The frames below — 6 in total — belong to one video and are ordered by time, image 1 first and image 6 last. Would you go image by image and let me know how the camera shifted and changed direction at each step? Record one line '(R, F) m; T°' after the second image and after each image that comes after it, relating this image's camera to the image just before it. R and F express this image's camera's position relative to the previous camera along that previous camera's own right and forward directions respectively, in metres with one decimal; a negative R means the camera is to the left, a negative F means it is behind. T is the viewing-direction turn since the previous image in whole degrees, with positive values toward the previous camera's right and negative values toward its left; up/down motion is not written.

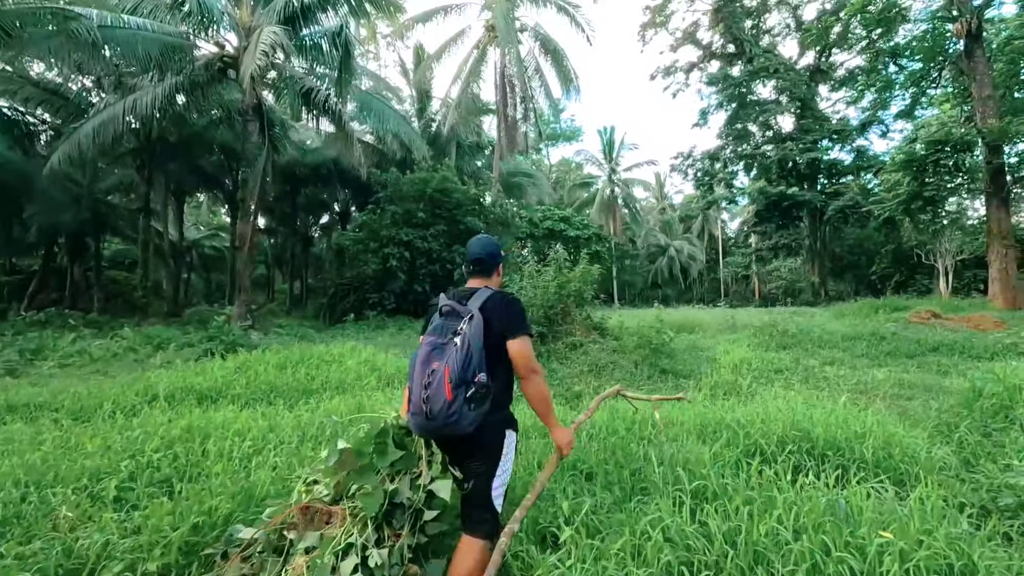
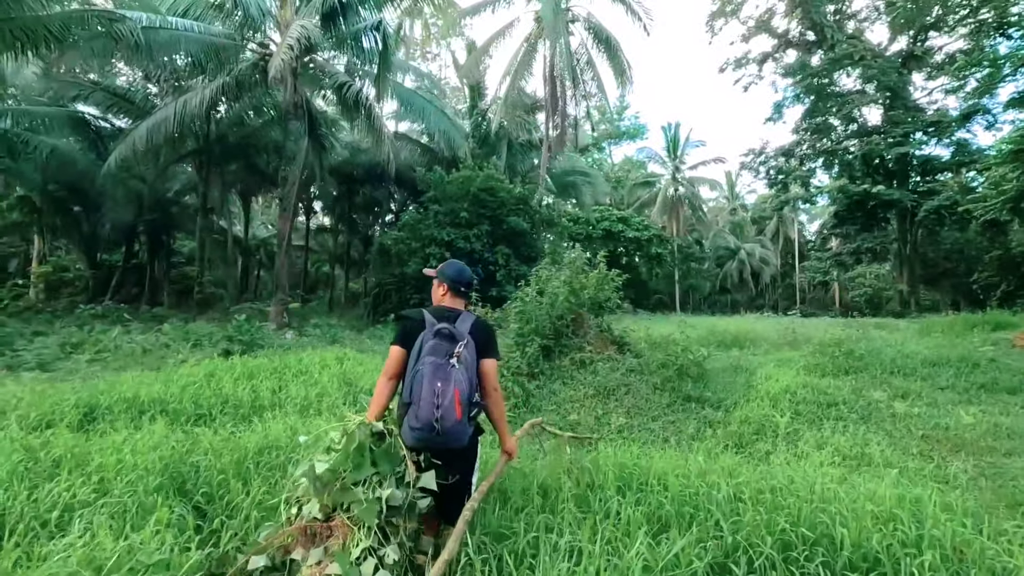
(+0.7, +0.8) m; -7°
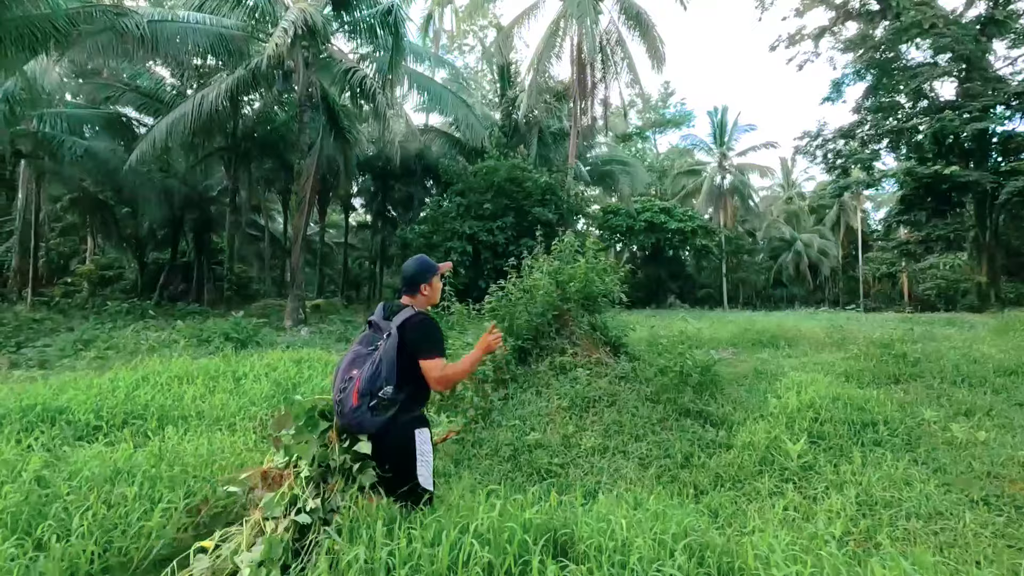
(+0.7, +0.8) m; -5°
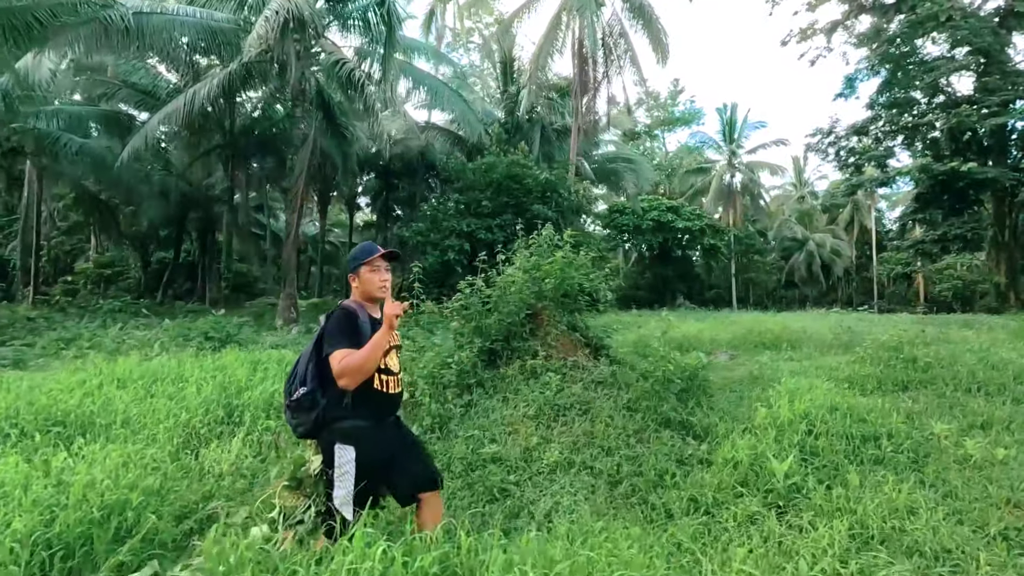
(+0.3, +0.4) m; -1°
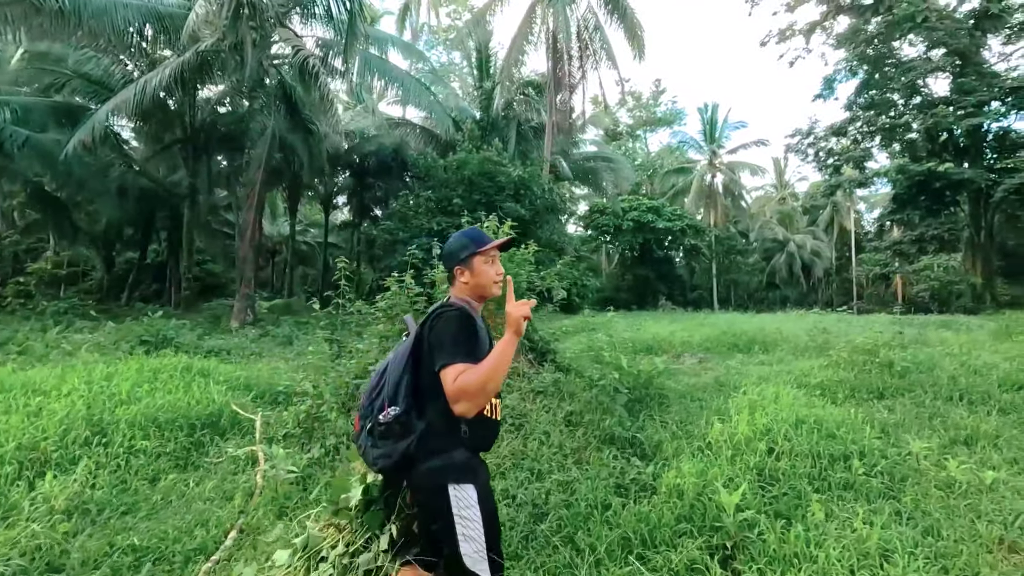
(+0.4, +0.5) m; +1°
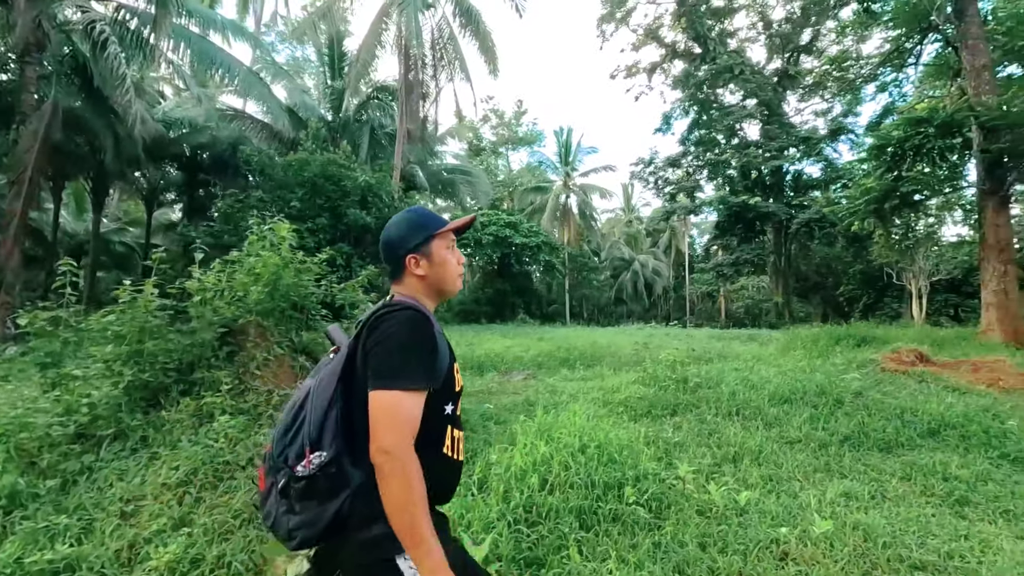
(+0.6, +0.3) m; +14°
